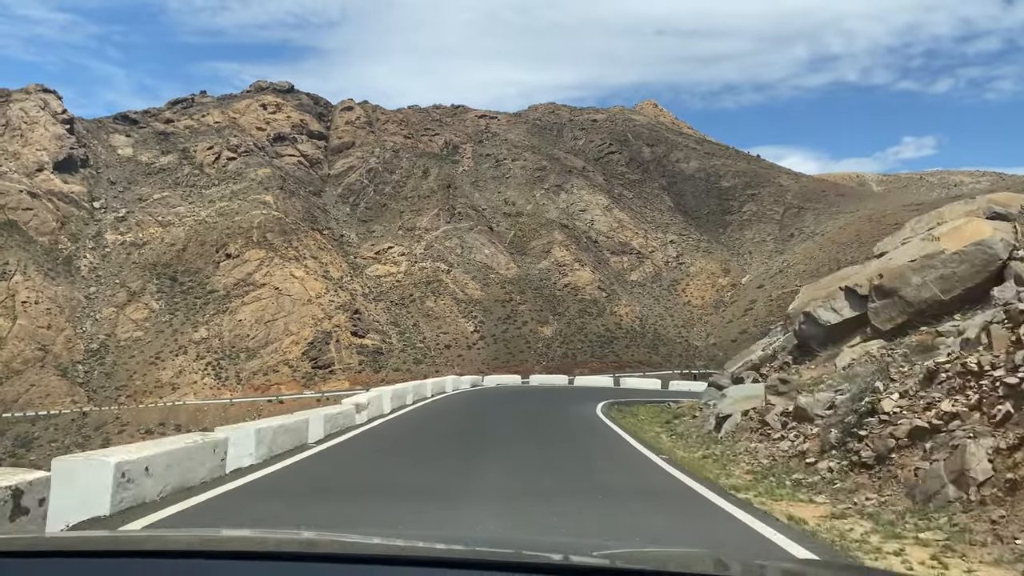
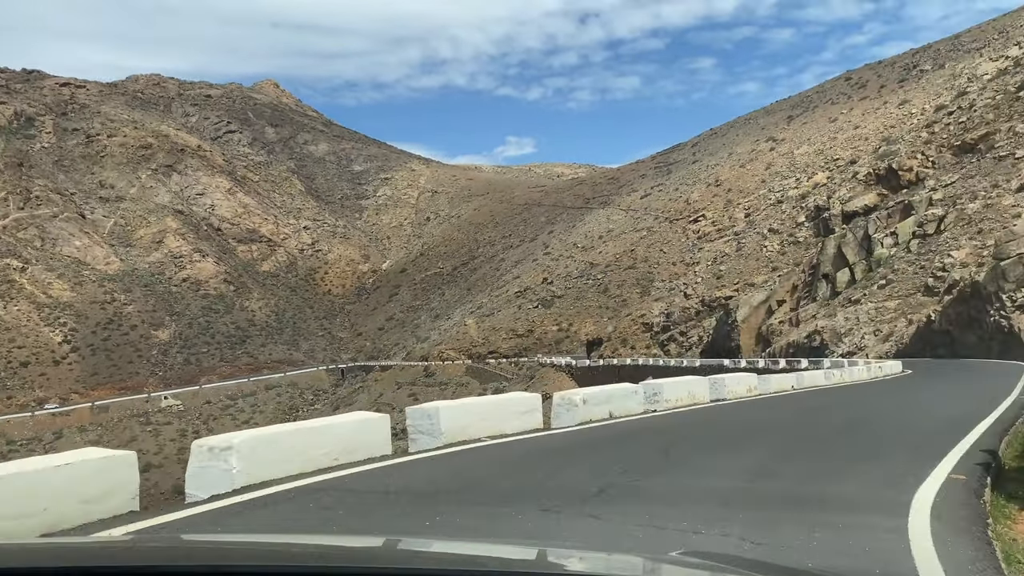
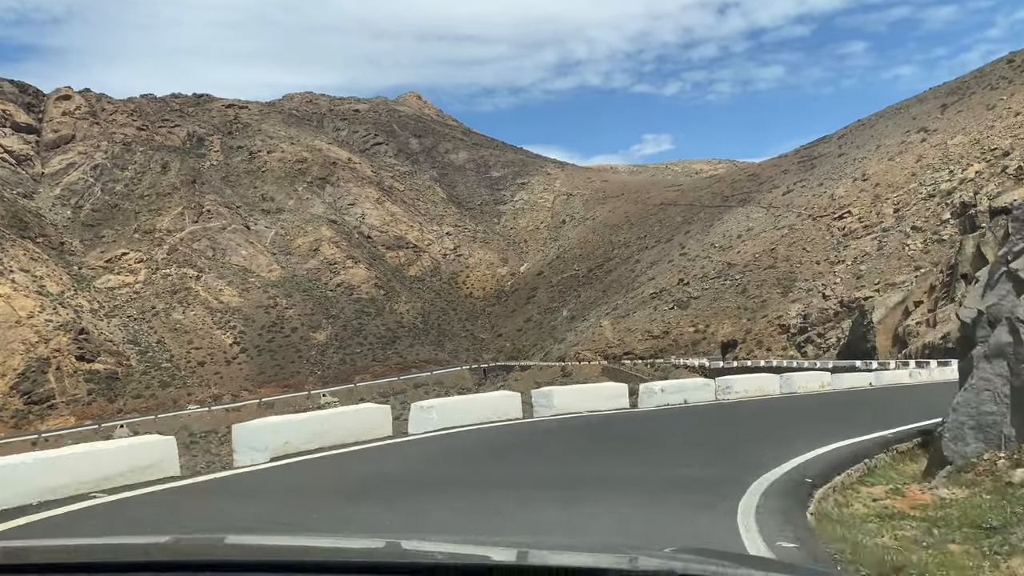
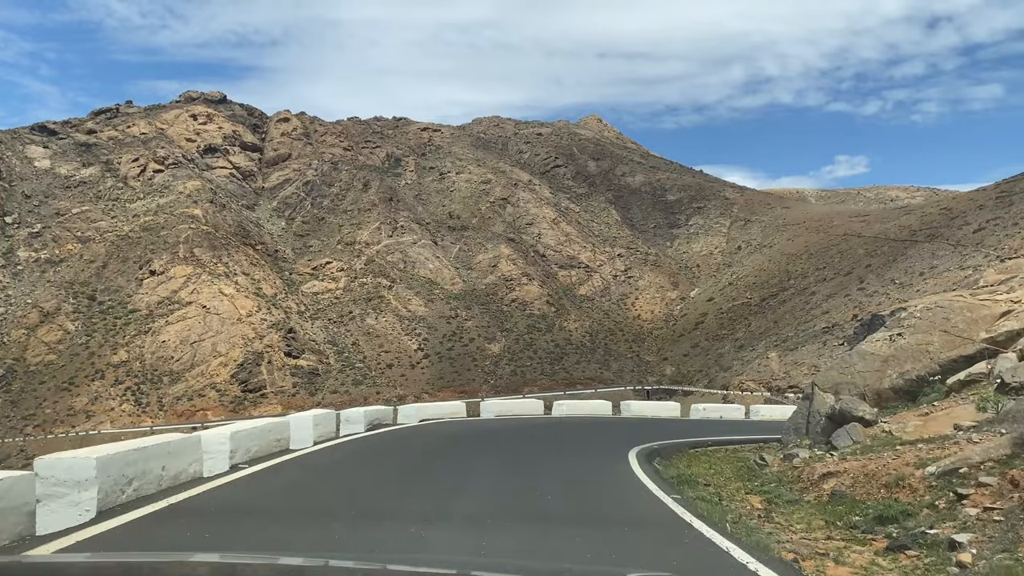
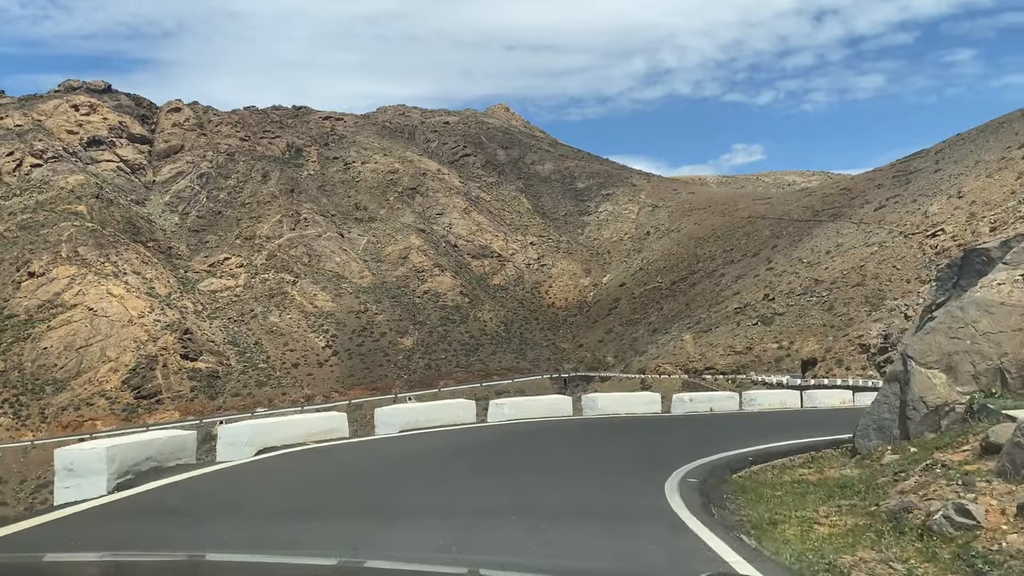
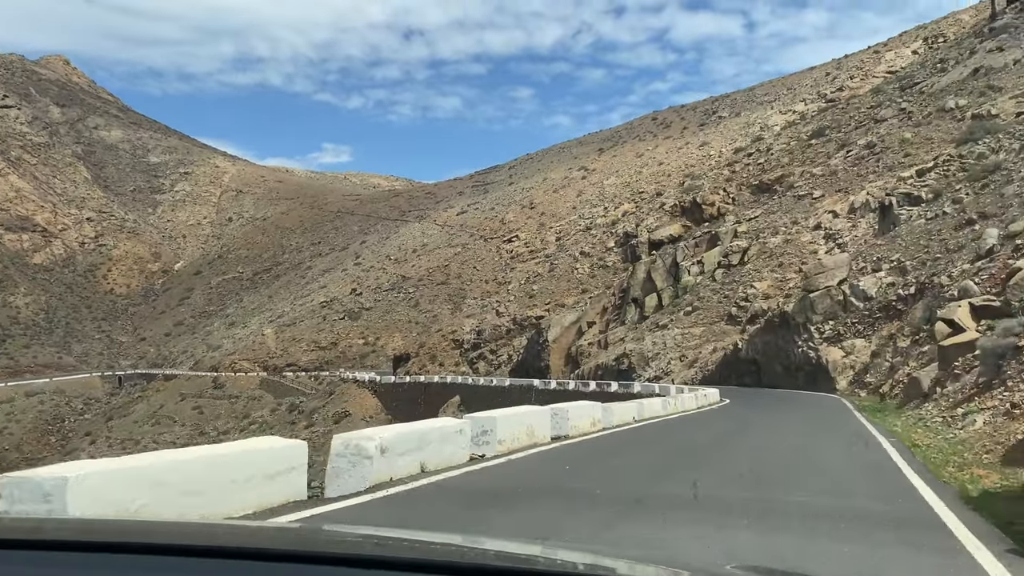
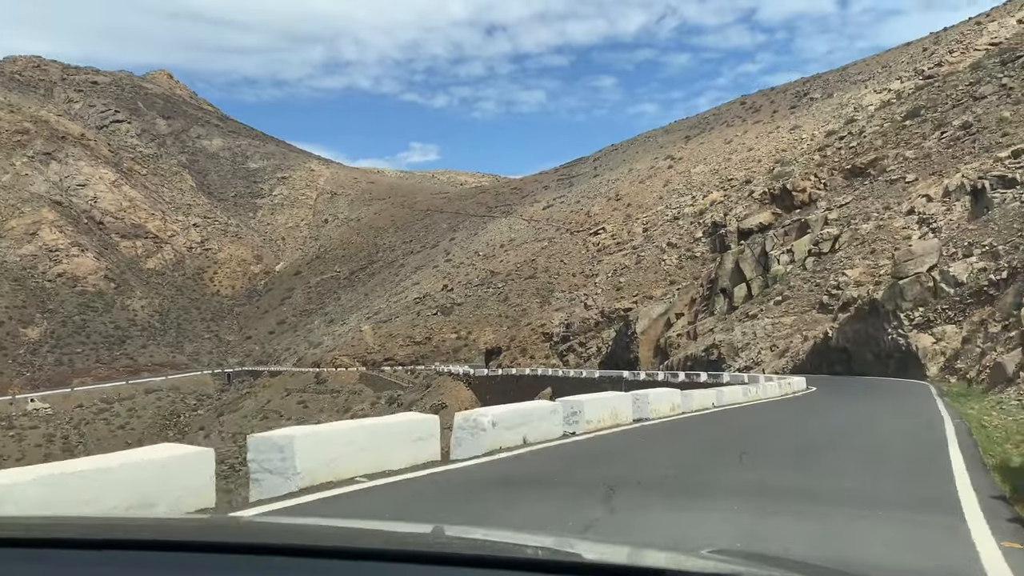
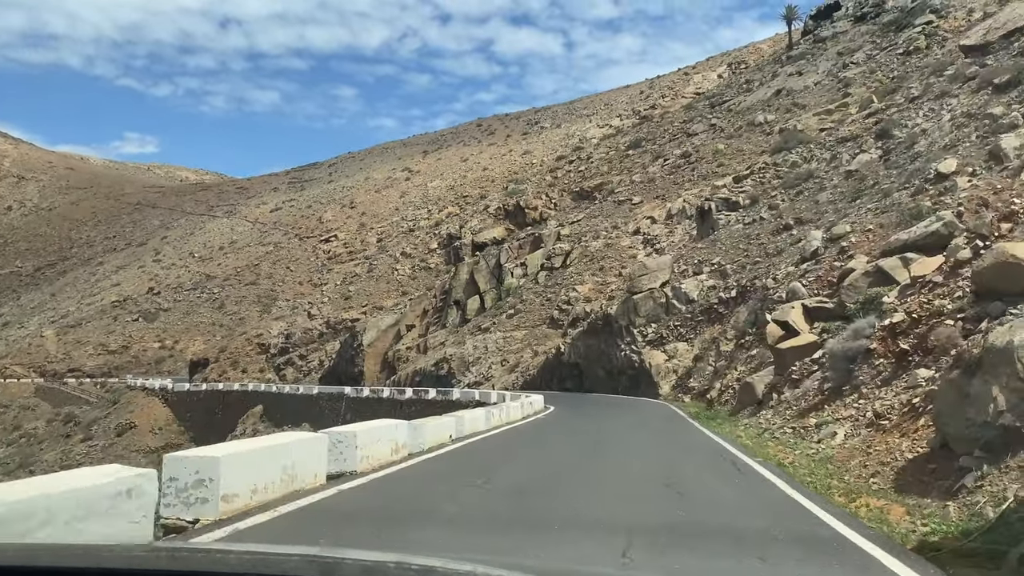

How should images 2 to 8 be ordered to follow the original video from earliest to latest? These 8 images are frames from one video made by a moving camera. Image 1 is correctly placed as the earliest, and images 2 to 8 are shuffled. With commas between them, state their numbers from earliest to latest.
4, 5, 3, 2, 7, 6, 8
